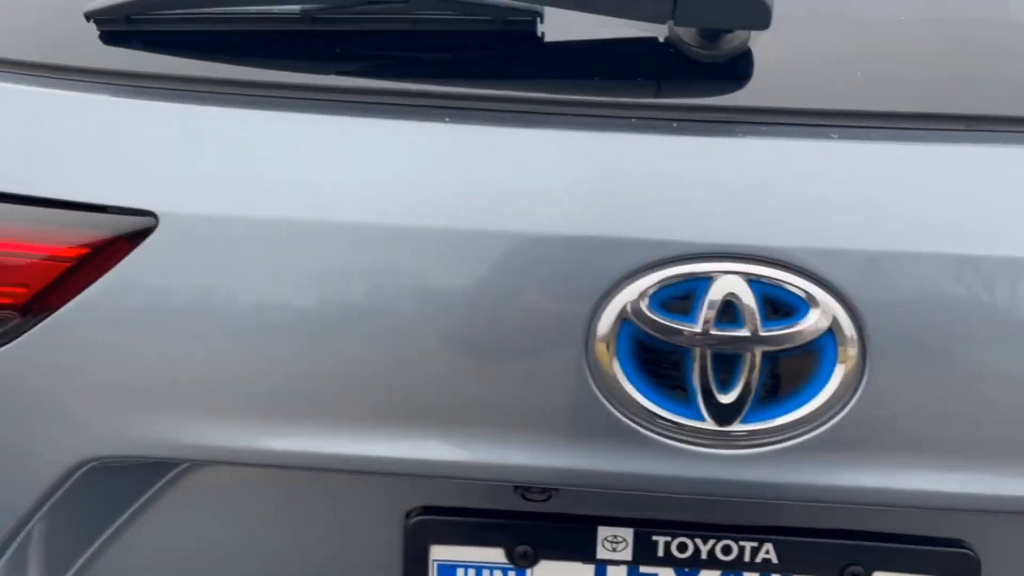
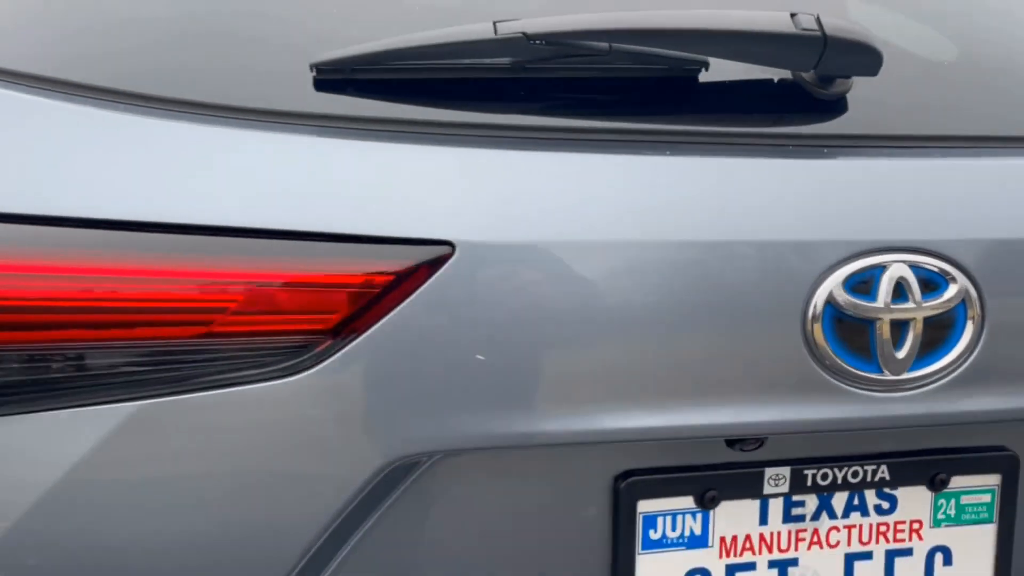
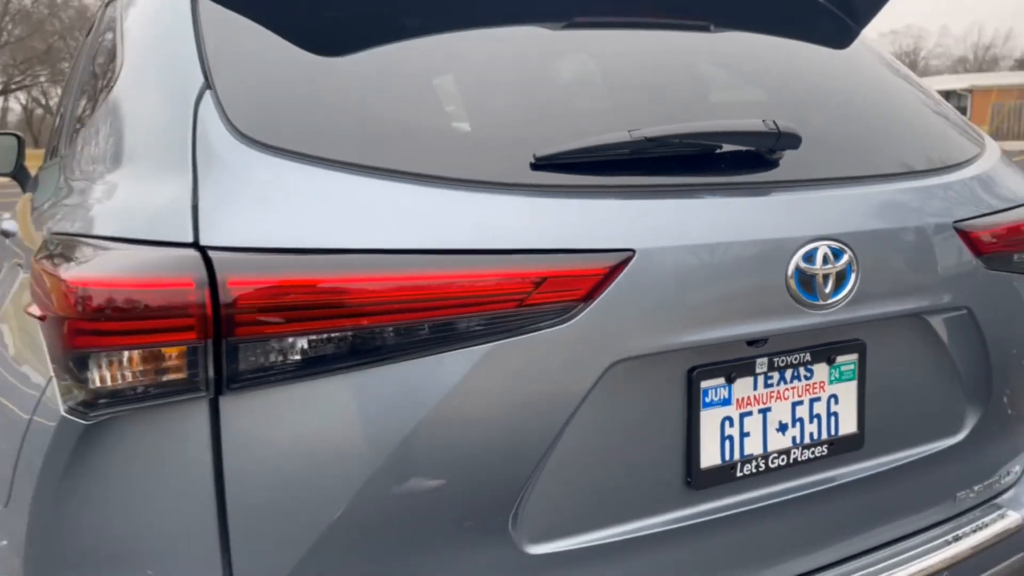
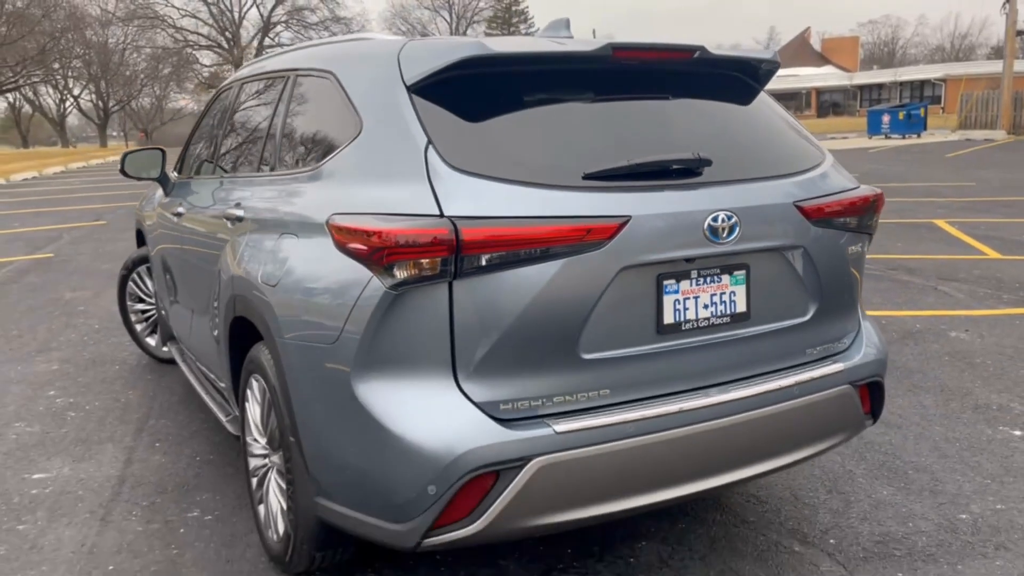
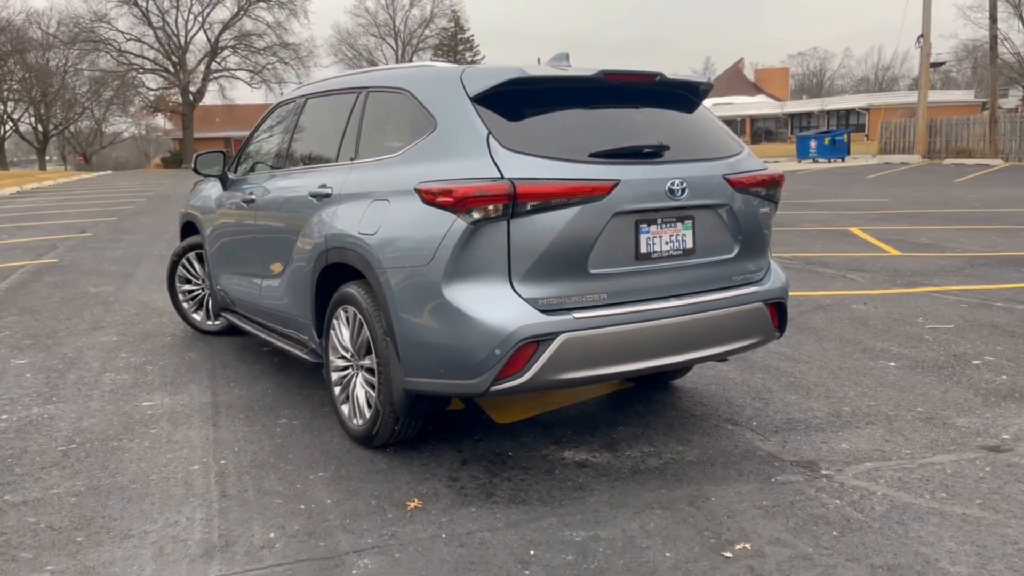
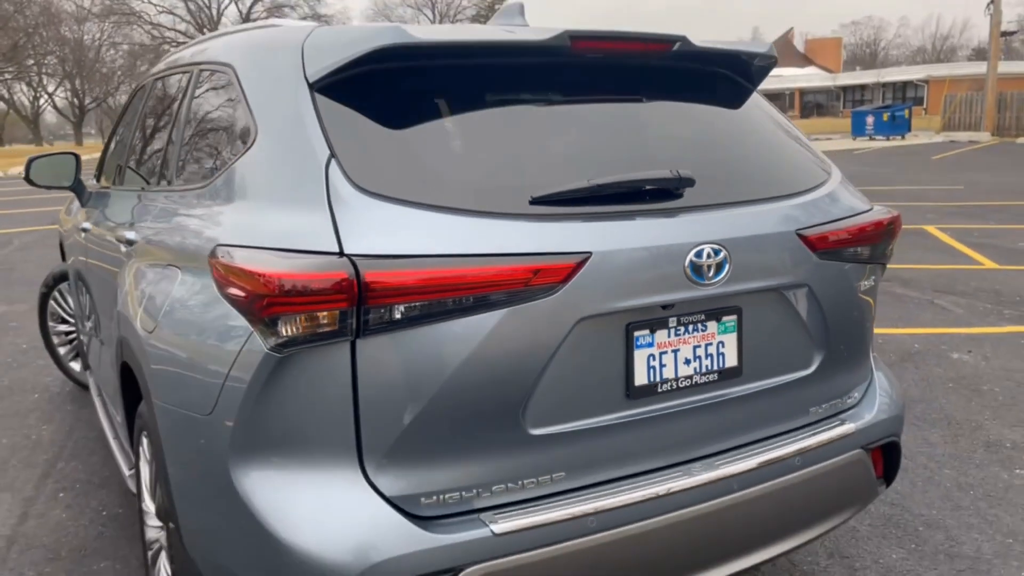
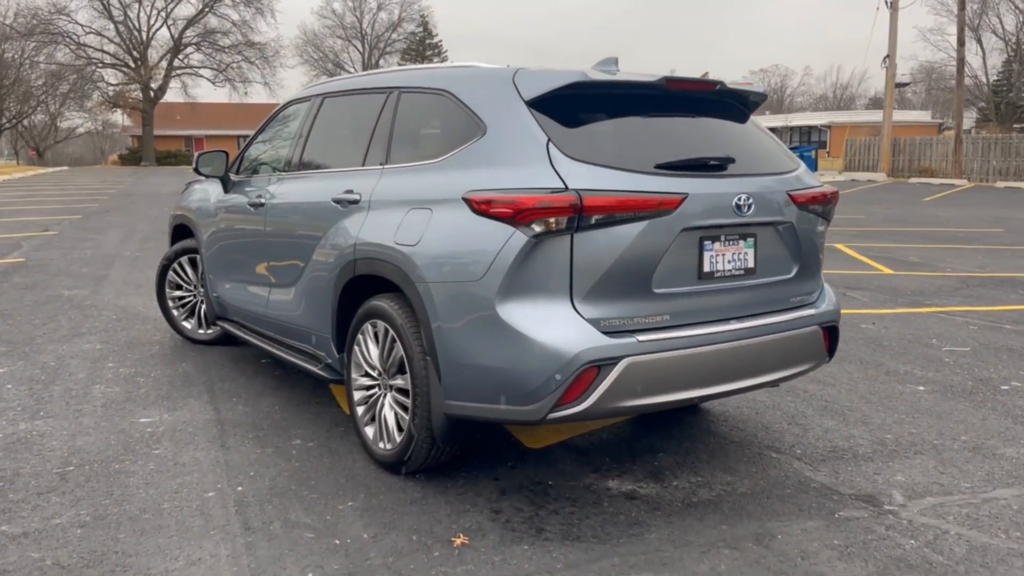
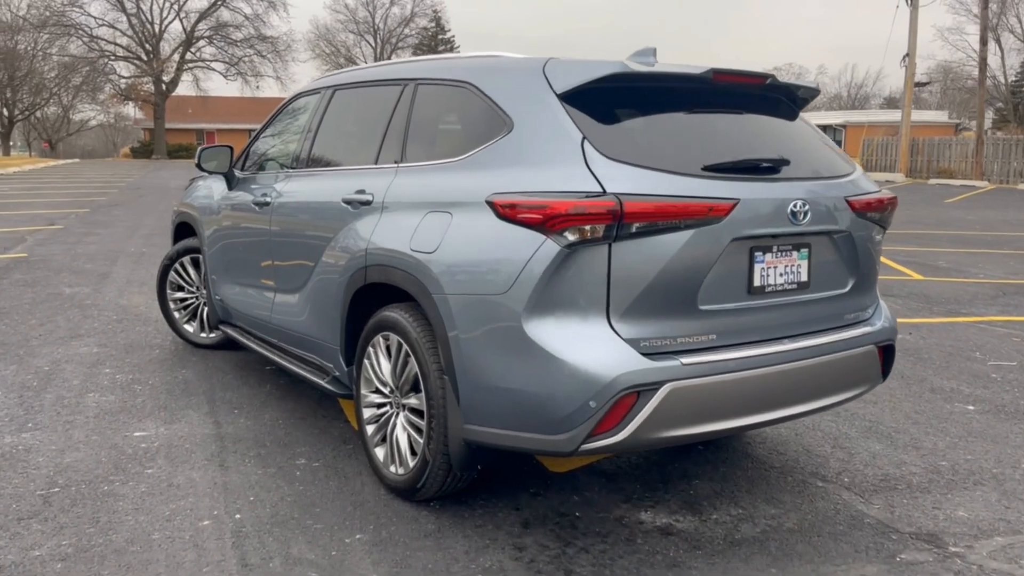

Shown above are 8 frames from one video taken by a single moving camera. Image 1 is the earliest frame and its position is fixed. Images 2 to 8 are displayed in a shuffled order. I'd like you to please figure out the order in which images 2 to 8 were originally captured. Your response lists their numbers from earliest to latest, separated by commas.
2, 3, 6, 4, 5, 7, 8
